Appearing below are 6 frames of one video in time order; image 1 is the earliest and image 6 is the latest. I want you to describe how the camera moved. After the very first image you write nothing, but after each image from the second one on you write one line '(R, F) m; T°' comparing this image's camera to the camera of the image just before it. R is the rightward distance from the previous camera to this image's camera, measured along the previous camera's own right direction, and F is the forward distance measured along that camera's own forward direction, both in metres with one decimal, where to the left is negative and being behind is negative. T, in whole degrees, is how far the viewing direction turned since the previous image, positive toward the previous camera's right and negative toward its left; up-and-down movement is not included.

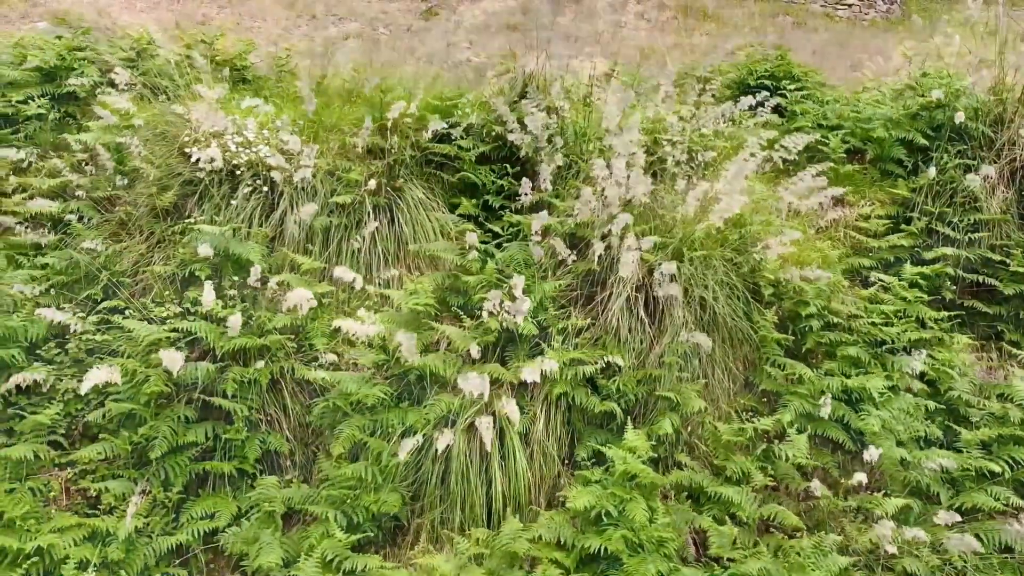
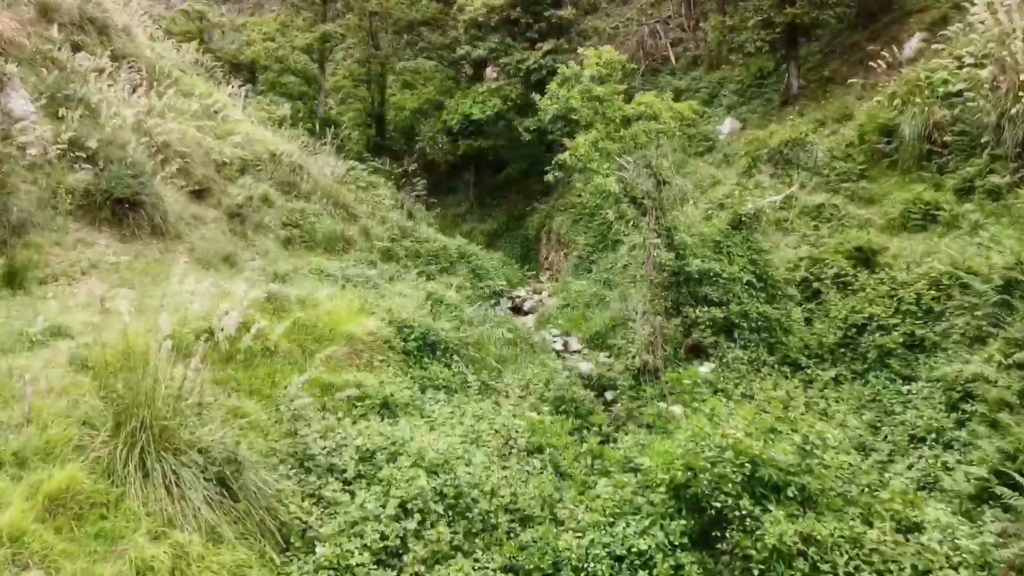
(-0.1, +0.3) m; 0°
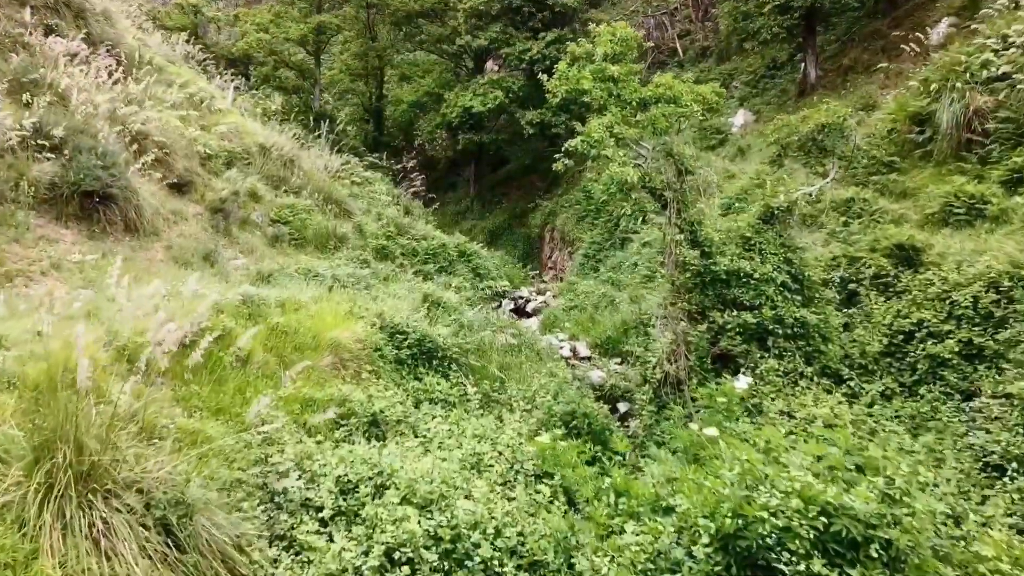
(0.0, +0.8) m; 0°
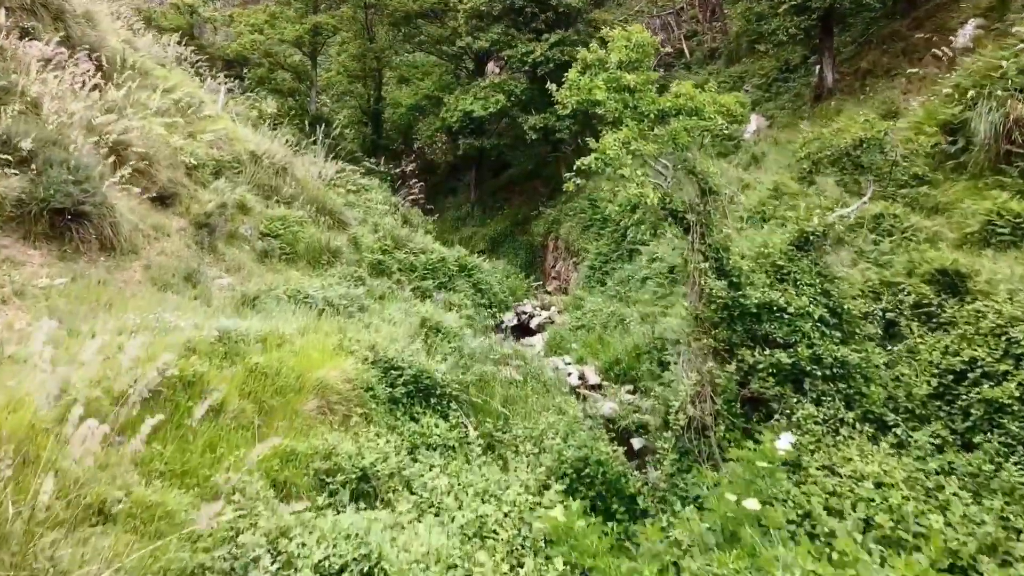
(0.0, +0.6) m; 0°
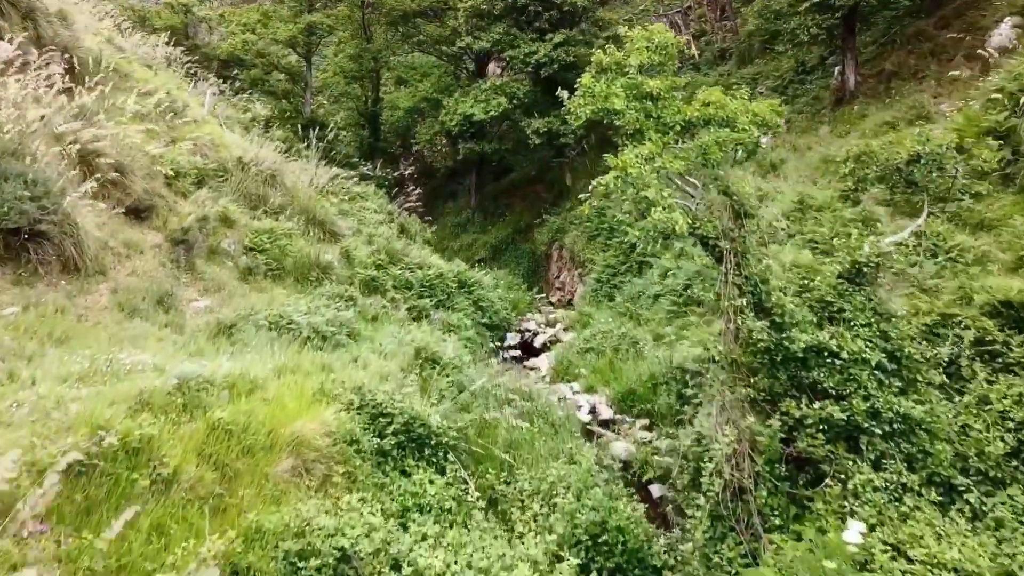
(0.0, +0.8) m; 0°
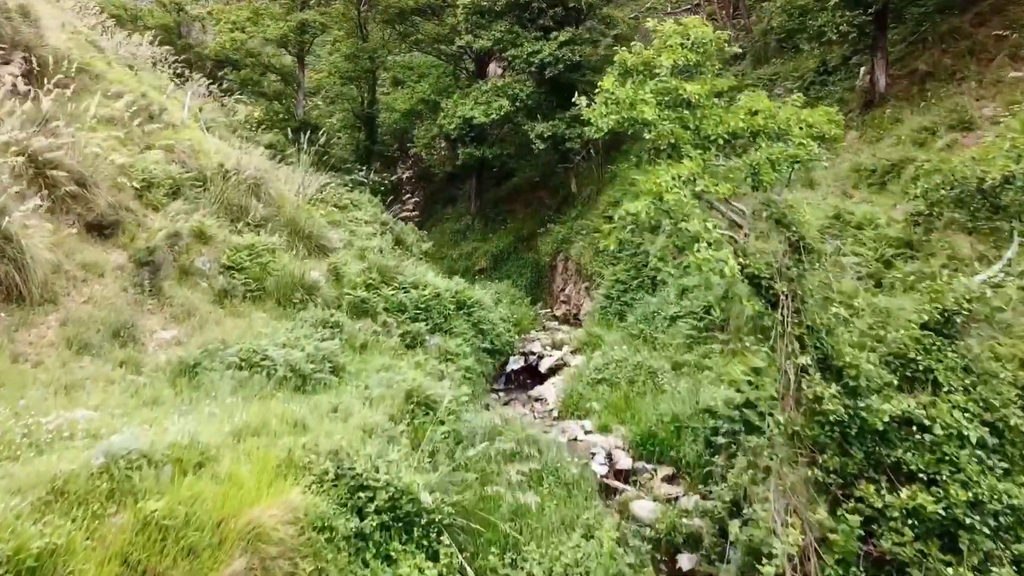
(0.0, +0.9) m; 0°
